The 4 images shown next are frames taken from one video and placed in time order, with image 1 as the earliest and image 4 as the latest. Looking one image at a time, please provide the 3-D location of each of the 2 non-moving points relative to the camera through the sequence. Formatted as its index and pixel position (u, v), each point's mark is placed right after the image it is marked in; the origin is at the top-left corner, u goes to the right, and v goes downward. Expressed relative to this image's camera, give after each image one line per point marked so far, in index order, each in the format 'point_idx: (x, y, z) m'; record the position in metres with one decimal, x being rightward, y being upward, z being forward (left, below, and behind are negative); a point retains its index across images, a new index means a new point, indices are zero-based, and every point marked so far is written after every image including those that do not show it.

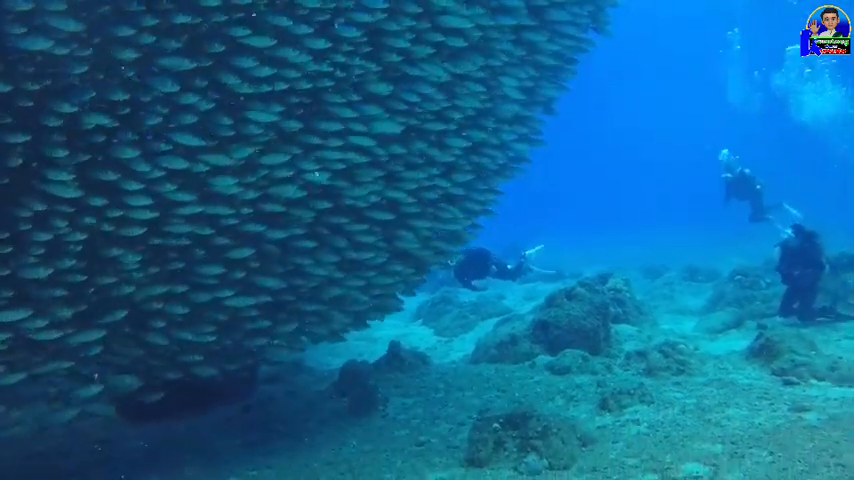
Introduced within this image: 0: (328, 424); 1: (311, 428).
0: (-0.5, -1.0, +3.5) m
1: (-0.6, -1.0, +3.5) m
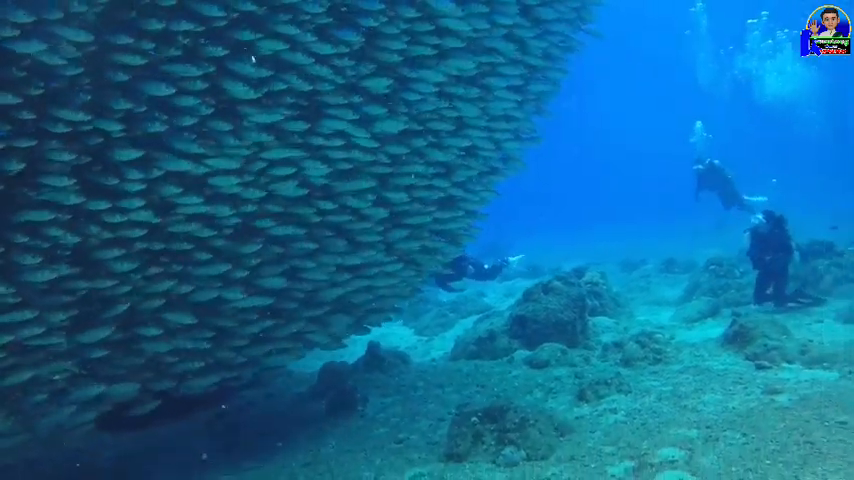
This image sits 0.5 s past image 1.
0: (+1.2, -1.7, +4.3) m
1: (+1.2, -1.7, +4.3) m
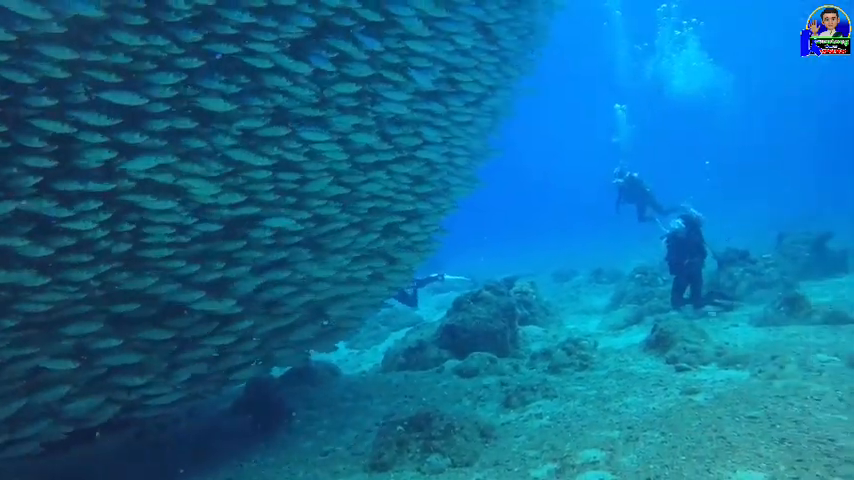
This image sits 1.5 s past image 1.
0: (+0.2, -1.3, +4.1) m
1: (+0.1, -1.3, +4.1) m
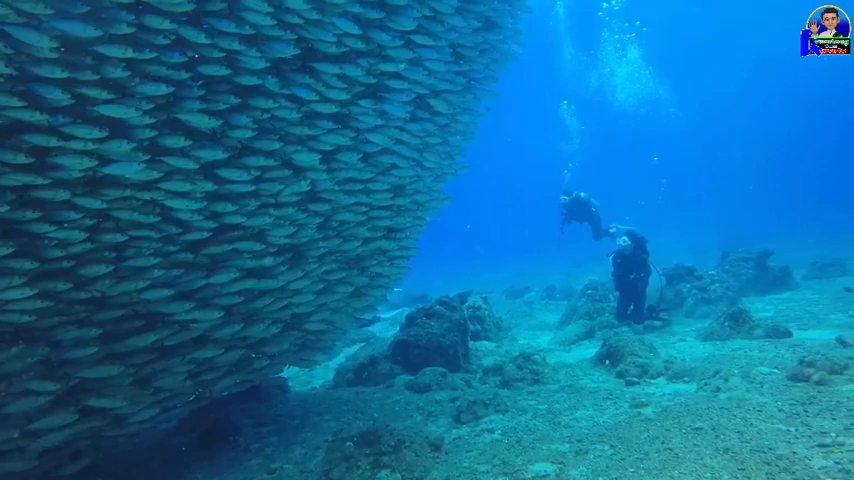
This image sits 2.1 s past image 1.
0: (-0.2, -1.2, +3.9) m
1: (-0.2, -1.2, +3.9) m
